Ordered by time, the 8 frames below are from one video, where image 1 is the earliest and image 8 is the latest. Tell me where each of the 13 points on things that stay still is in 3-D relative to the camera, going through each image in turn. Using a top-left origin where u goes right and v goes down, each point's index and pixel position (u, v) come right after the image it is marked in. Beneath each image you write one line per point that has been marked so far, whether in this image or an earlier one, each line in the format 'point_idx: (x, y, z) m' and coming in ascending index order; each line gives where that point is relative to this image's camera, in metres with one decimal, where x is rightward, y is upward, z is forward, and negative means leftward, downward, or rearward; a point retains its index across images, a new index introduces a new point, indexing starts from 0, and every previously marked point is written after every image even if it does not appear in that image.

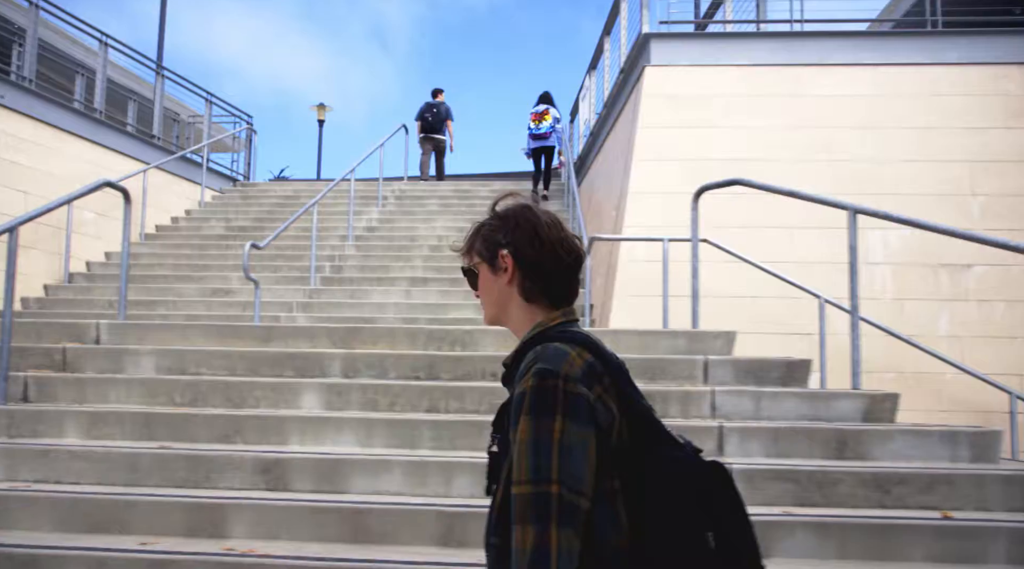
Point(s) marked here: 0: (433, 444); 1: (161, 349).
0: (-0.3, -0.7, +4.1) m
1: (-1.9, -0.3, +4.8) m
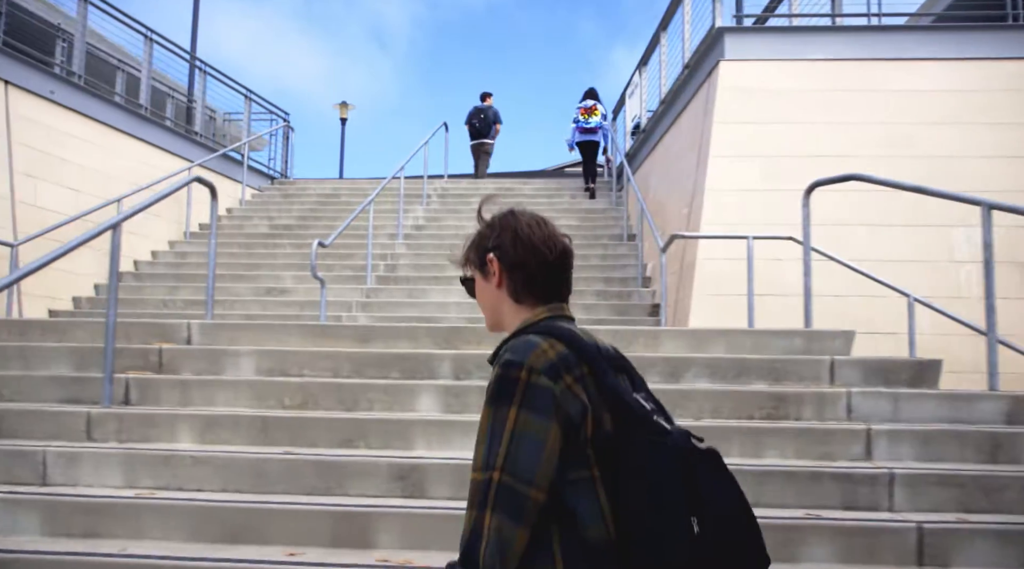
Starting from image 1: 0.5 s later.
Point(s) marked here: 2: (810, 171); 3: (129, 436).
0: (+0.3, -0.7, +4.0) m
1: (-1.3, -0.3, +4.6) m
2: (+2.4, +0.9, +7.0) m
3: (-1.7, -0.7, +4.0) m
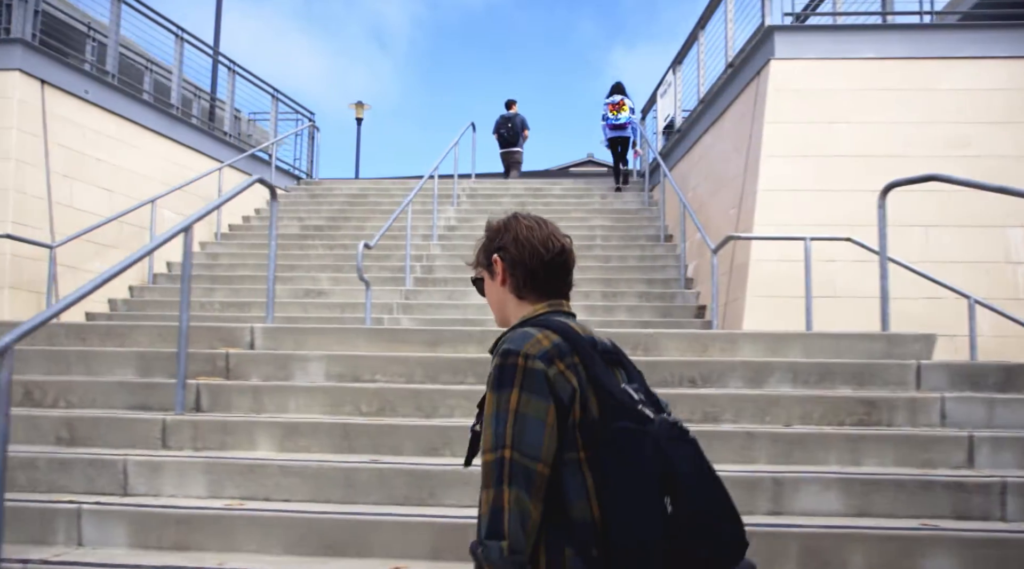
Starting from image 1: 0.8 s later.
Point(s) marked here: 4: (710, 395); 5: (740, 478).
0: (+0.7, -0.7, +3.9) m
1: (-0.9, -0.4, +4.5) m
2: (+2.8, +0.9, +6.9) m
3: (-1.3, -0.7, +3.9) m
4: (+1.0, -0.5, +4.2) m
5: (+0.9, -0.8, +3.5) m
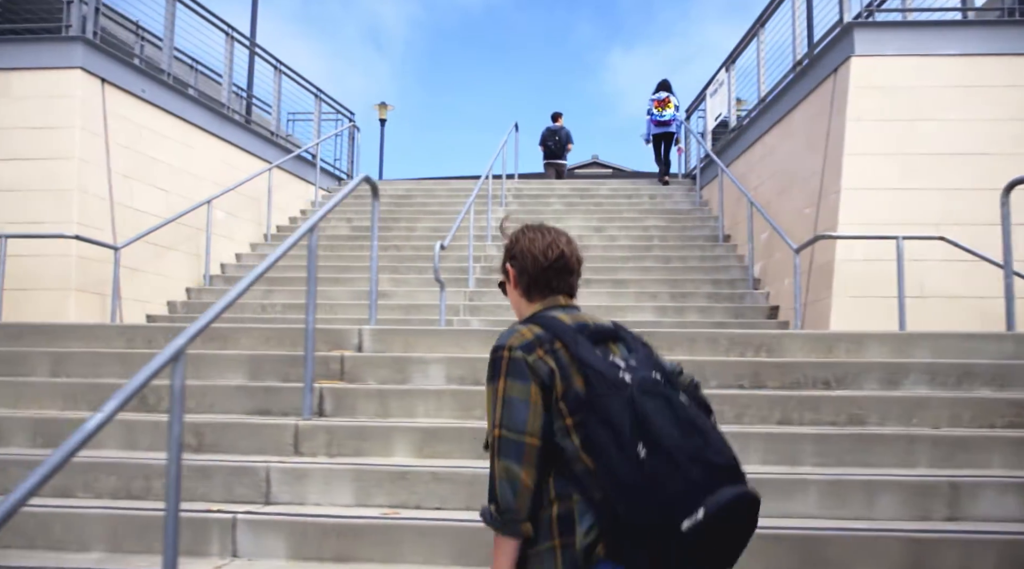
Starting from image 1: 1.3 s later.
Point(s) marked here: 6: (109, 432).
0: (+1.3, -0.7, +3.8) m
1: (-0.3, -0.4, +4.4) m
2: (+3.4, +0.9, +6.8) m
3: (-0.7, -0.7, +3.8) m
4: (+1.6, -0.5, +4.1) m
5: (+1.5, -0.8, +3.4) m
6: (-1.7, -0.6, +3.8) m
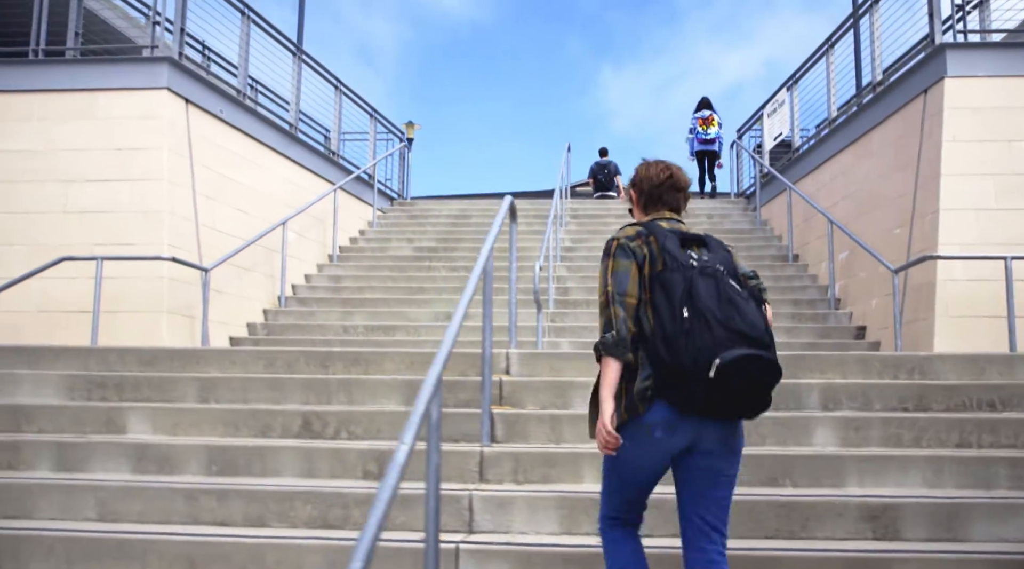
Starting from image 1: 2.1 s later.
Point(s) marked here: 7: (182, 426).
0: (+2.1, -0.8, +3.7) m
1: (+0.5, -0.5, +4.4) m
2: (+4.1, +0.7, +6.9) m
3: (+0.1, -0.8, +3.7) m
4: (+2.4, -0.6, +4.1) m
5: (+2.3, -0.8, +3.4) m
6: (-1.0, -0.7, +3.8) m
7: (-1.5, -0.7, +4.2) m
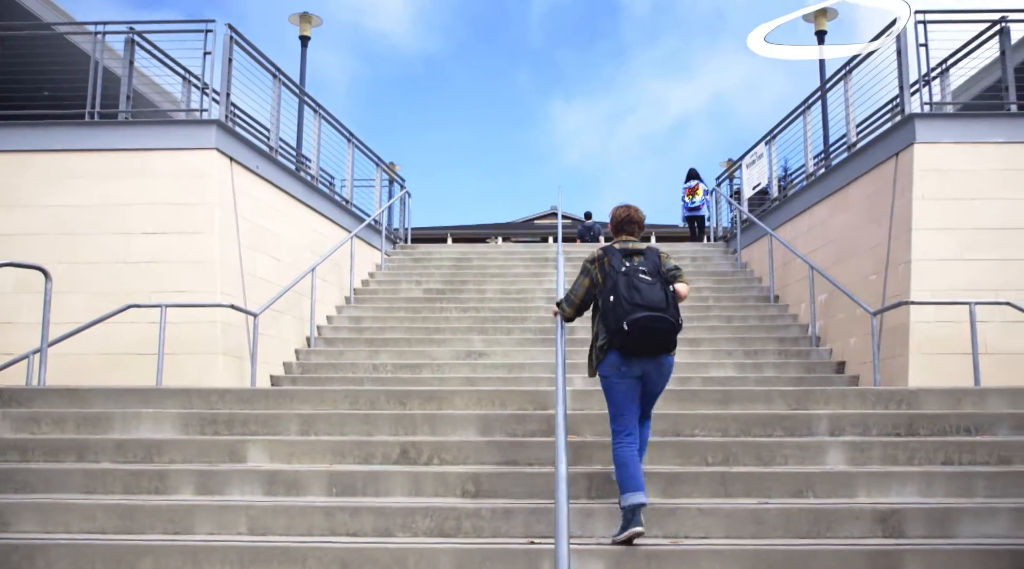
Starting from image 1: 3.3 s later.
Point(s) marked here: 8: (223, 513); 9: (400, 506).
0: (+2.5, -1.1, +4.6) m
1: (+0.8, -0.7, +5.2) m
2: (+4.3, +0.4, +7.9) m
3: (+0.4, -1.0, +4.5) m
4: (+2.7, -0.9, +5.0) m
5: (+2.7, -1.1, +4.3) m
6: (-0.6, -1.0, +4.5) m
7: (-1.2, -0.9, +4.9) m
8: (-1.4, -1.1, +4.2) m
9: (-0.5, -1.0, +4.2) m
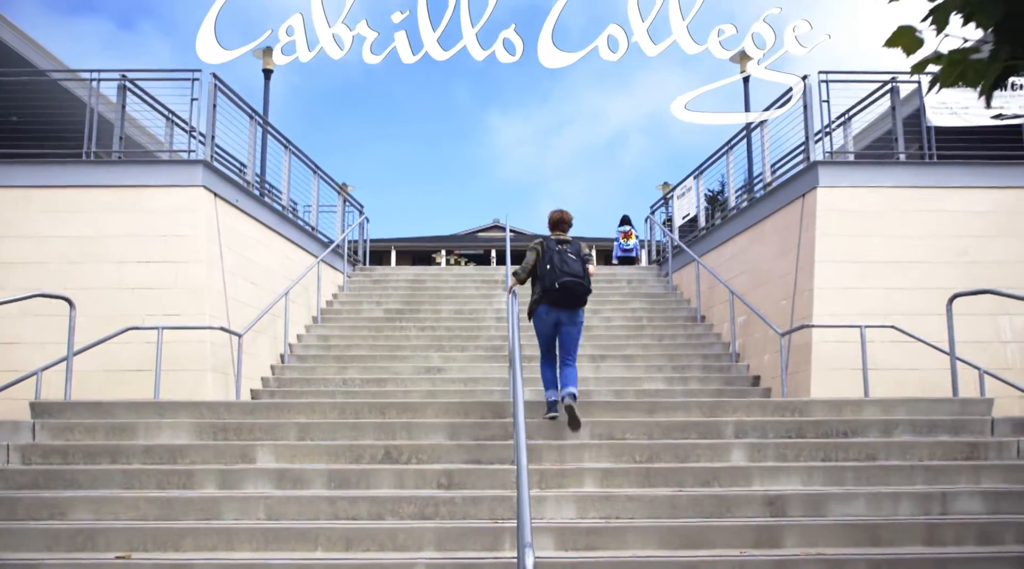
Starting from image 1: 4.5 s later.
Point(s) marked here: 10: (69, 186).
0: (+2.2, -1.3, +5.8) m
1: (+0.6, -1.0, +6.3) m
2: (+3.9, +0.1, +9.2) m
3: (+0.2, -1.3, +5.6) m
4: (+2.5, -1.1, +6.2) m
5: (+2.5, -1.3, +5.5) m
6: (-0.8, -1.2, +5.5) m
7: (-1.4, -1.1, +5.8) m
8: (-1.6, -1.3, +5.2) m
9: (-0.7, -1.2, +5.2) m
10: (-4.5, +1.0, +9.0) m
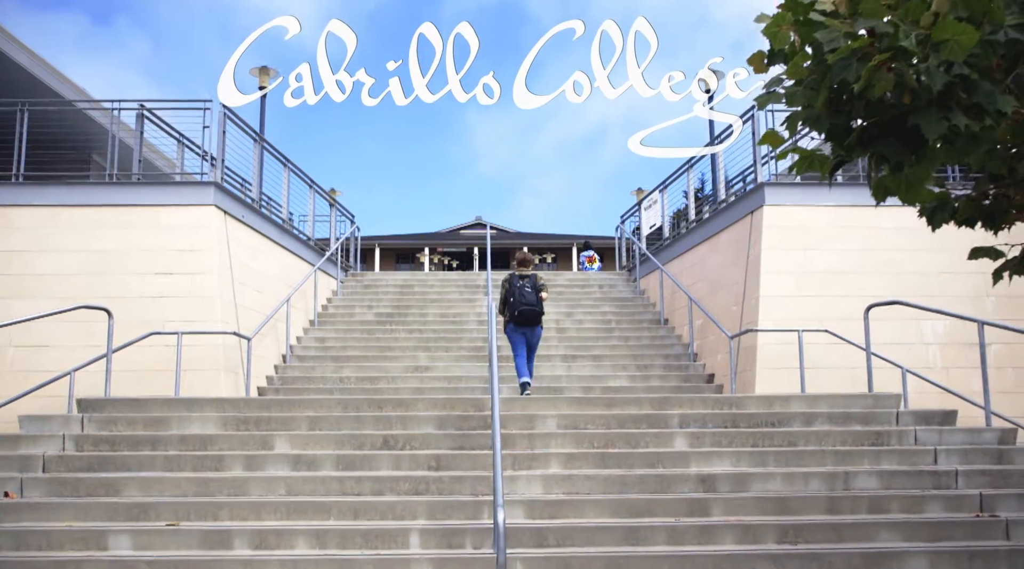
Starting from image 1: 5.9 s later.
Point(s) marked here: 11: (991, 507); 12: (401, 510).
0: (+2.1, -1.4, +7.0) m
1: (+0.4, -1.1, +7.4) m
2: (+3.7, 0.0, +10.4) m
3: (+0.1, -1.4, +6.7) m
4: (+2.3, -1.2, +7.4) m
5: (+2.3, -1.4, +6.7) m
6: (-1.0, -1.3, +6.6) m
7: (-1.6, -1.2, +6.9) m
8: (-1.7, -1.4, +6.3) m
9: (-0.9, -1.4, +6.3) m
10: (-4.7, +0.9, +10.0) m
11: (+3.4, -1.6, +6.4) m
12: (-0.7, -1.5, +6.0) m
